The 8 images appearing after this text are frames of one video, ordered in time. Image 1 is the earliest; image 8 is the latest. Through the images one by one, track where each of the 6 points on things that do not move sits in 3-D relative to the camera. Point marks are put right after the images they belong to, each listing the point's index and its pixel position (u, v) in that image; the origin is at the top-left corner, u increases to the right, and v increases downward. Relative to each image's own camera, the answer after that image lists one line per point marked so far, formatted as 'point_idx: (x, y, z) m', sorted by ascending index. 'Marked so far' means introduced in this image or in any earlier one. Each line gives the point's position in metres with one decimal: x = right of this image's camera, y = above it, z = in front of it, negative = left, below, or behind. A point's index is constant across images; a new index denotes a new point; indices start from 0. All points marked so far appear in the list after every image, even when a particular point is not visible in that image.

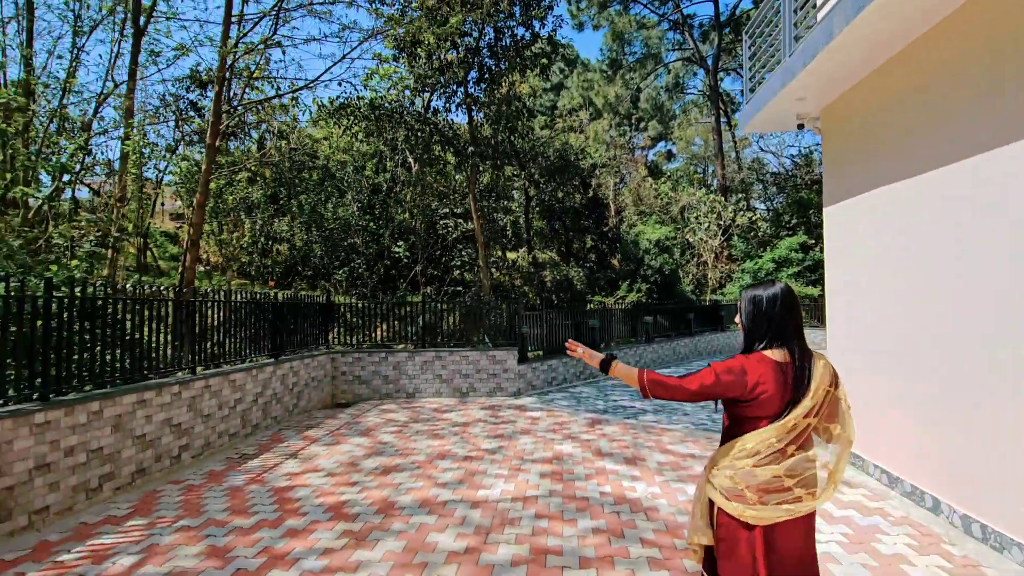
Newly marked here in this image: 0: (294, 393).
0: (-2.8, -1.4, +6.7) m
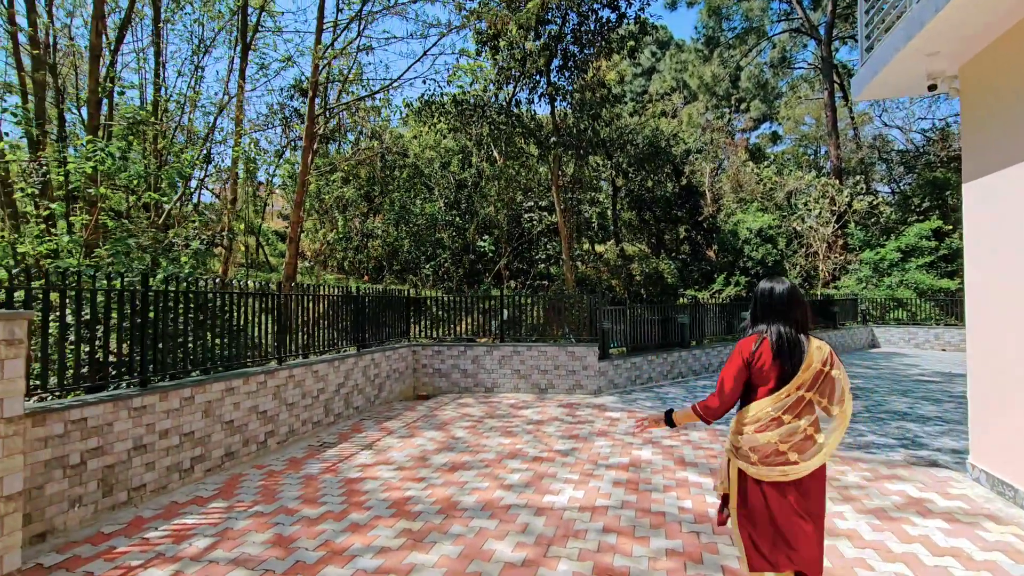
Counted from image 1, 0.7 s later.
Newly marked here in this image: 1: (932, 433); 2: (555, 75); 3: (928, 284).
0: (-1.8, -1.3, +6.9) m
1: (+4.3, -1.5, +5.3) m
2: (+1.0, +5.0, +12.1) m
3: (+13.3, +0.1, +16.4) m
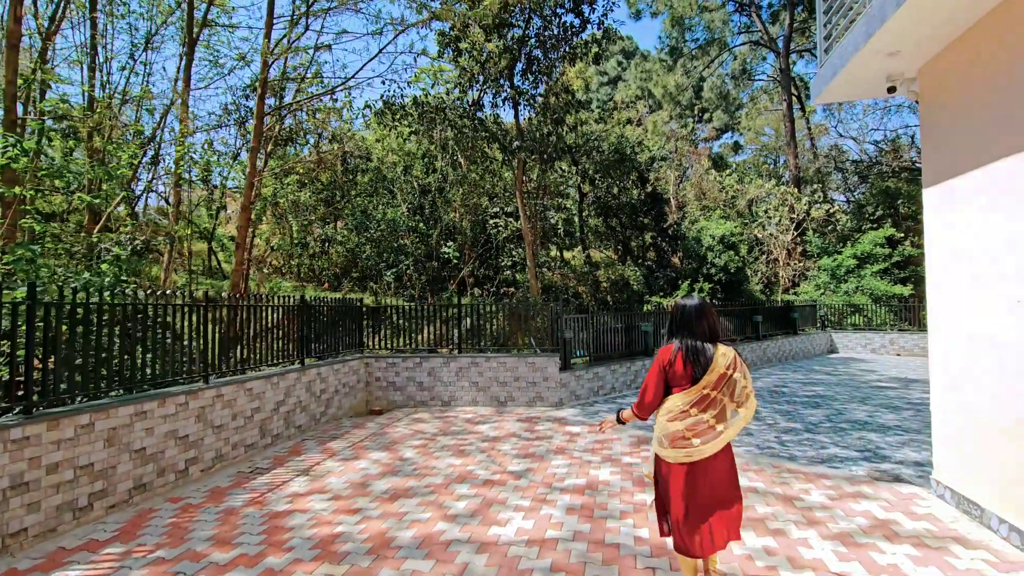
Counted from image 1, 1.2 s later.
0: (-2.4, -1.4, +6.4) m
1: (+3.8, -1.6, +5.2) m
2: (+0.1, +4.8, +11.9) m
3: (+12.1, -0.1, +16.8) m
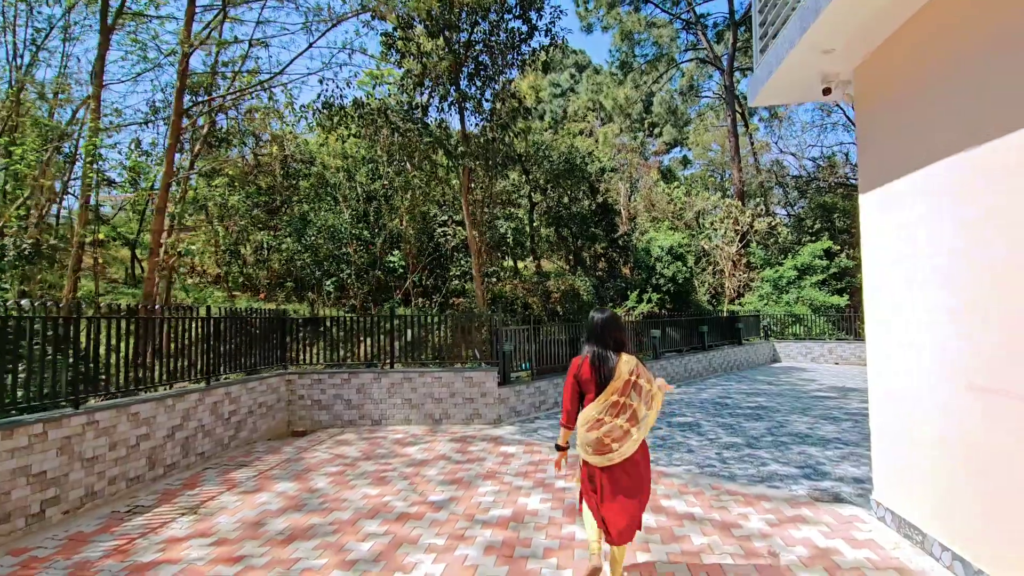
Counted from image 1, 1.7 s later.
0: (-3.1, -1.5, +5.8) m
1: (+3.1, -1.7, +5.0) m
2: (-1.1, +4.6, +11.5) m
3: (+10.4, -0.4, +17.3) m
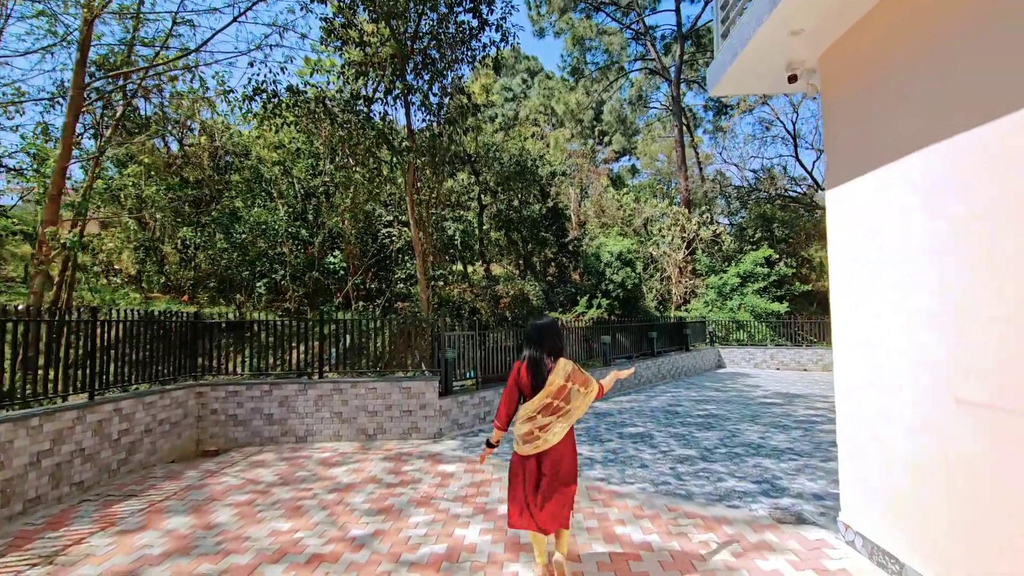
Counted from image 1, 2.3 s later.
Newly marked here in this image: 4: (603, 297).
0: (-3.7, -1.5, +4.9) m
1: (+2.6, -1.7, +4.8) m
2: (-2.2, +4.5, +10.9) m
3: (+8.7, -0.7, +17.8) m
4: (+3.0, -0.3, +17.2) m
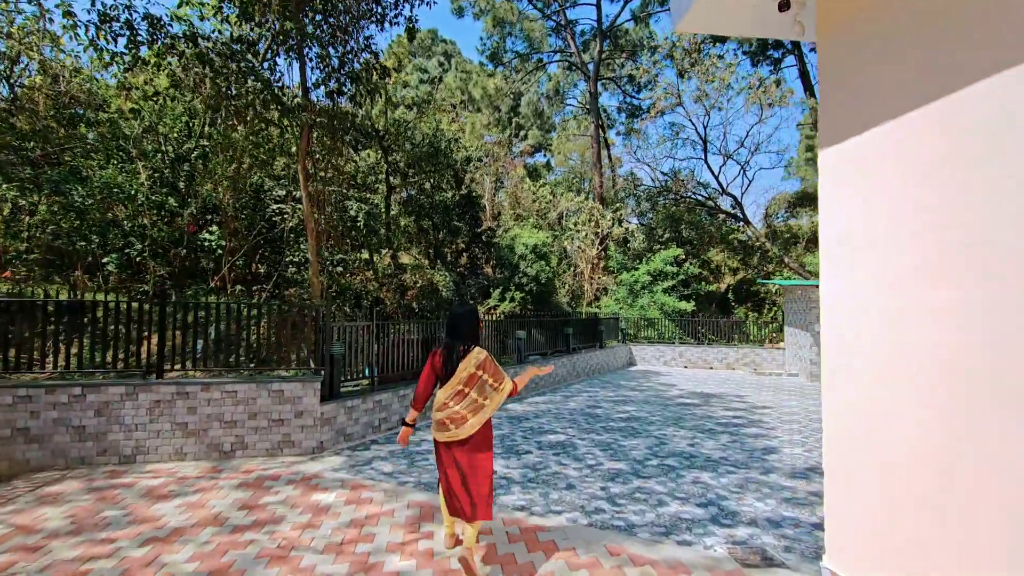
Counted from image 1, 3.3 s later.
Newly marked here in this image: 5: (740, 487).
0: (-4.4, -1.2, +3.2) m
1: (+1.8, -1.6, +4.2) m
2: (-3.8, +4.8, +9.4) m
3: (+5.6, -0.6, +18.0) m
4: (+0.1, -0.1, +16.4) m
5: (+1.9, -1.6, +4.2) m
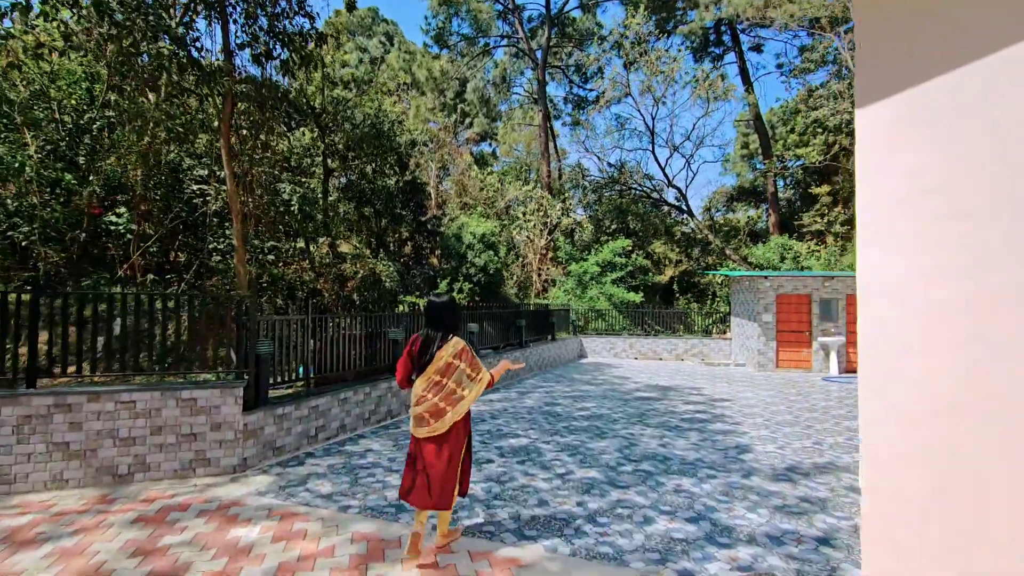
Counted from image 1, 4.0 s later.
0: (-4.6, -1.1, +2.2) m
1: (+1.5, -1.6, +3.8) m
2: (-4.6, +5.0, +8.2) m
3: (+3.8, -0.3, +17.9) m
4: (-1.5, +0.2, +15.8) m
5: (+1.6, -1.6, +3.9) m
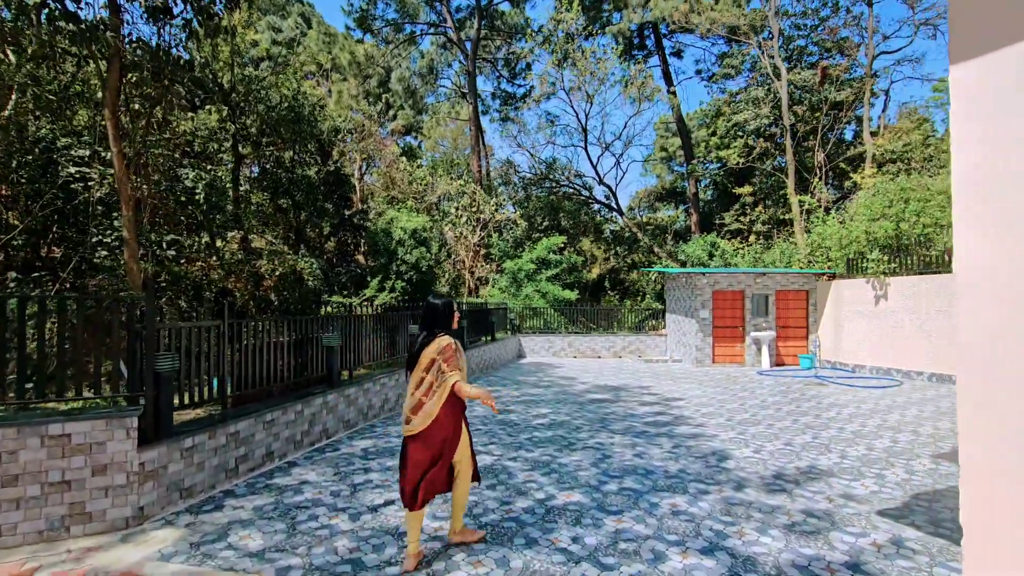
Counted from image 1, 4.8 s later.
0: (-4.4, -1.2, +0.9) m
1: (+1.4, -1.5, +3.4) m
2: (-5.3, +5.0, +6.9) m
3: (+1.5, -0.2, +17.7) m
4: (-3.4, +0.3, +14.8) m
5: (+1.4, -1.5, +3.5) m
